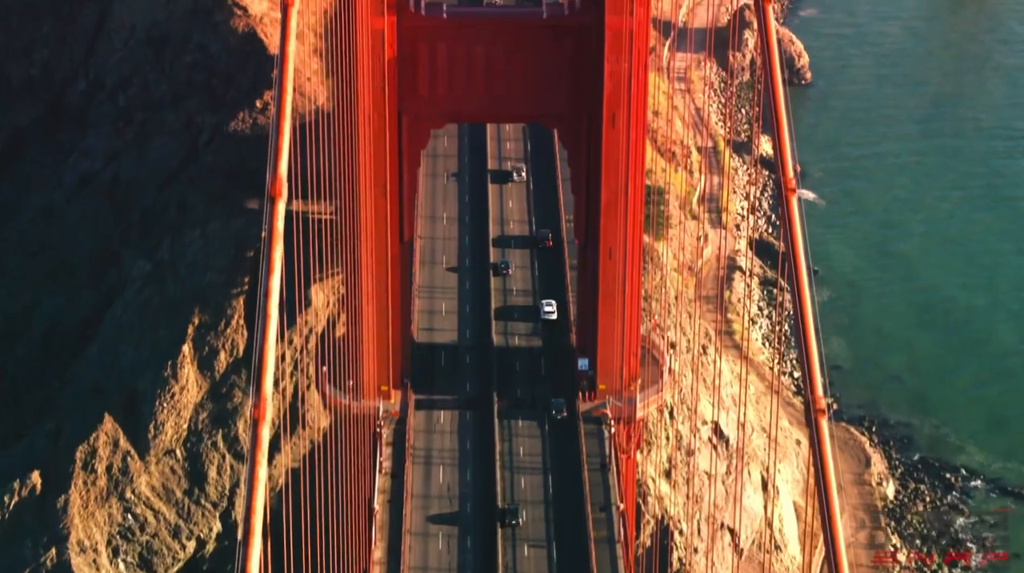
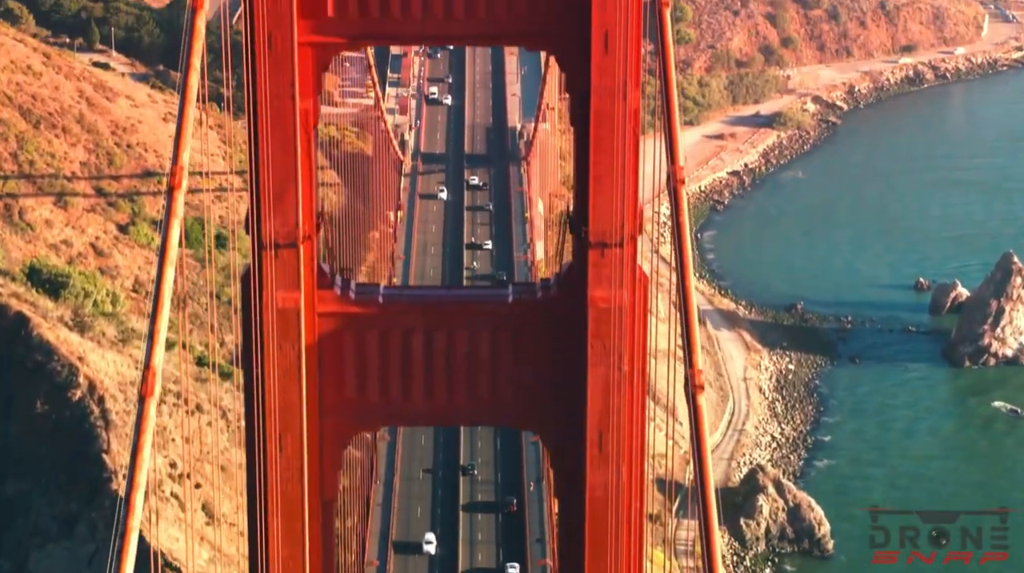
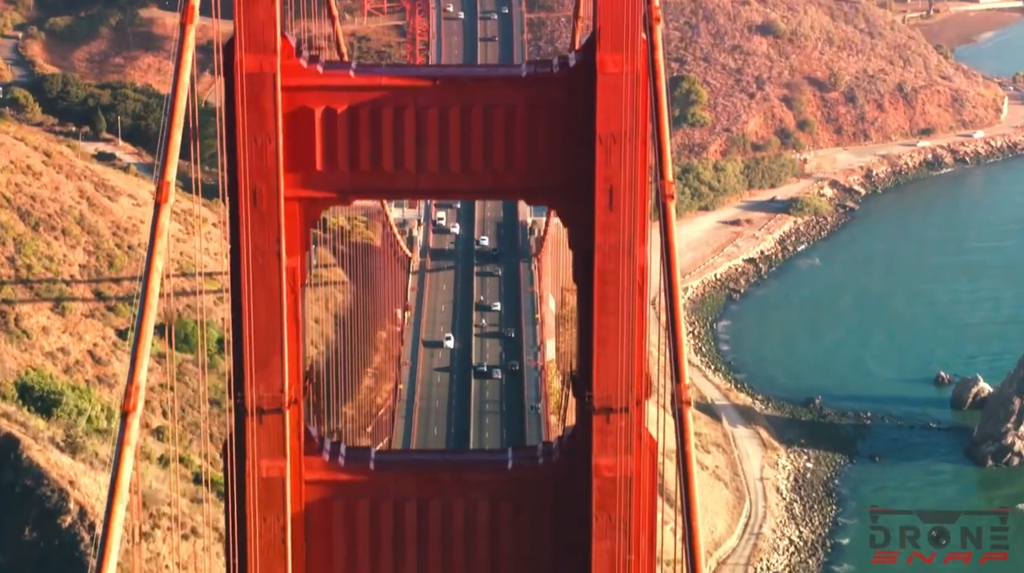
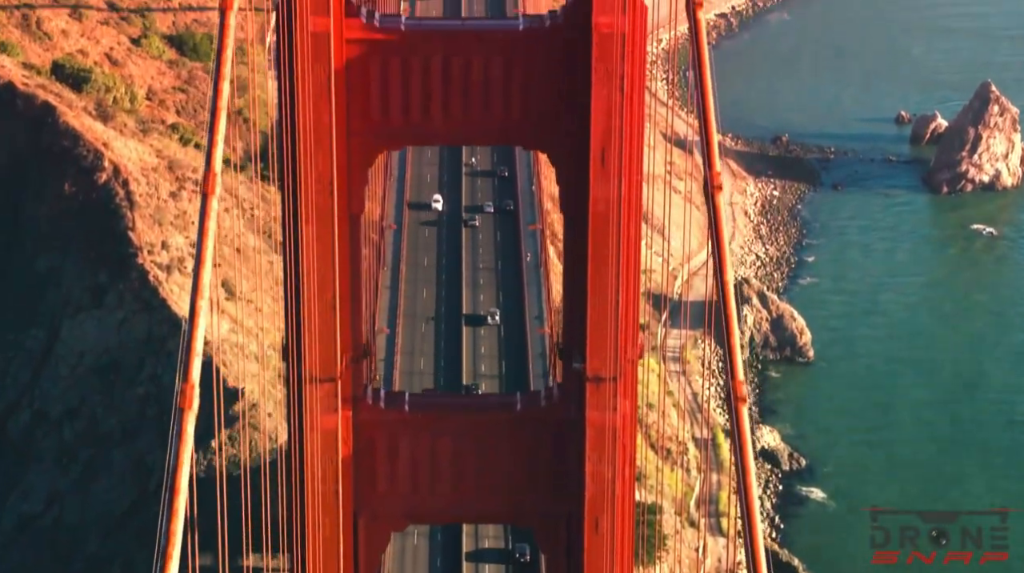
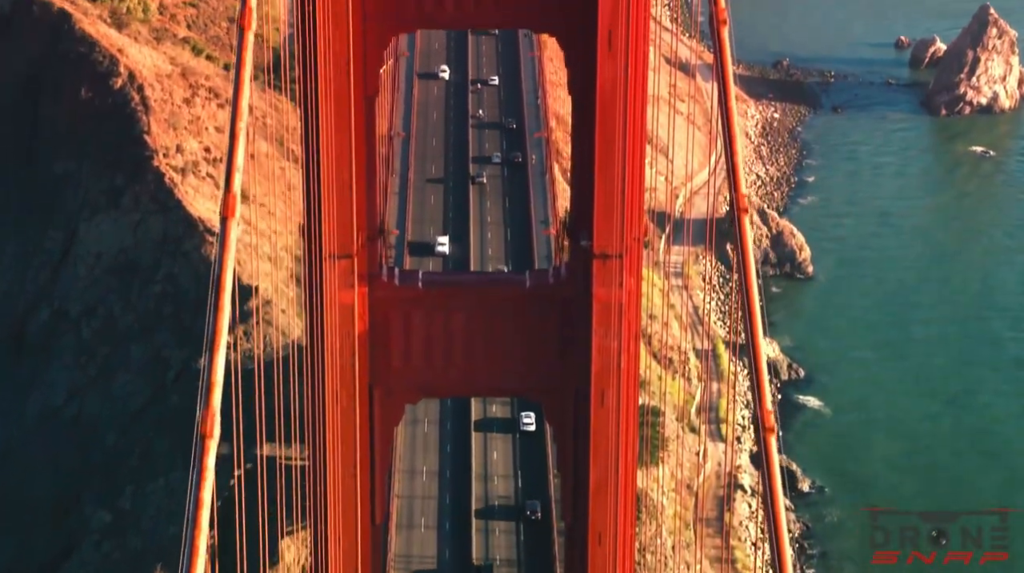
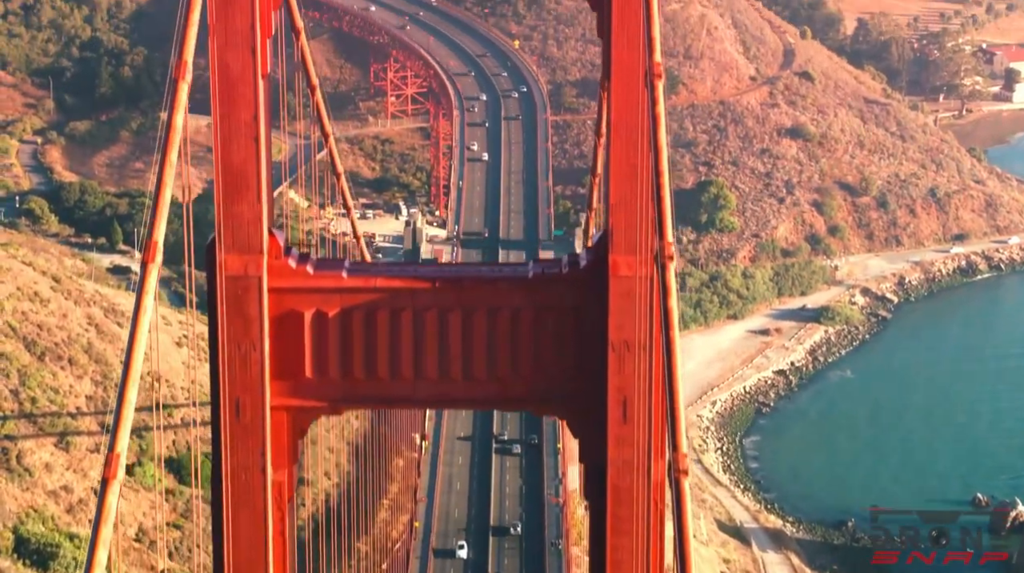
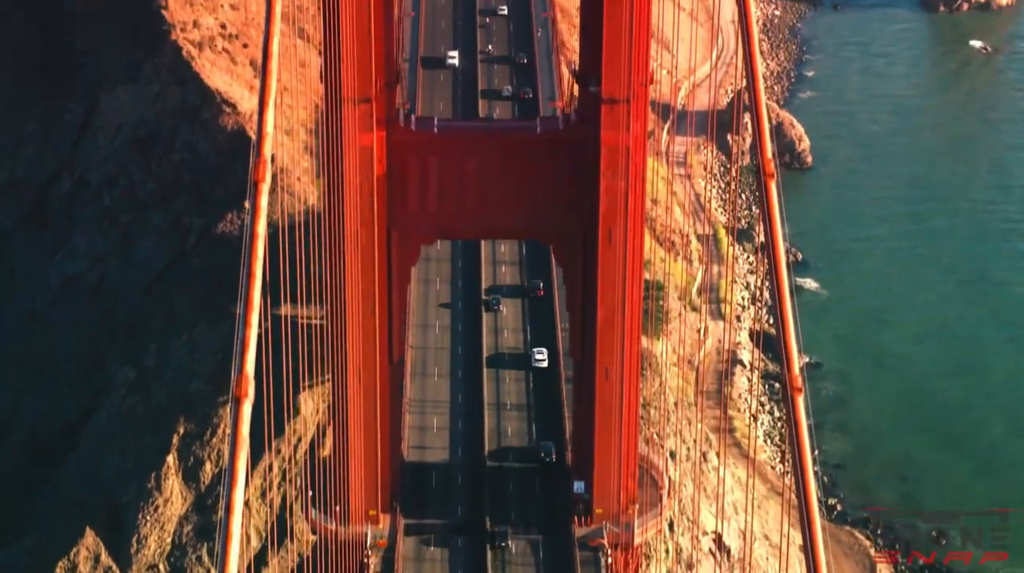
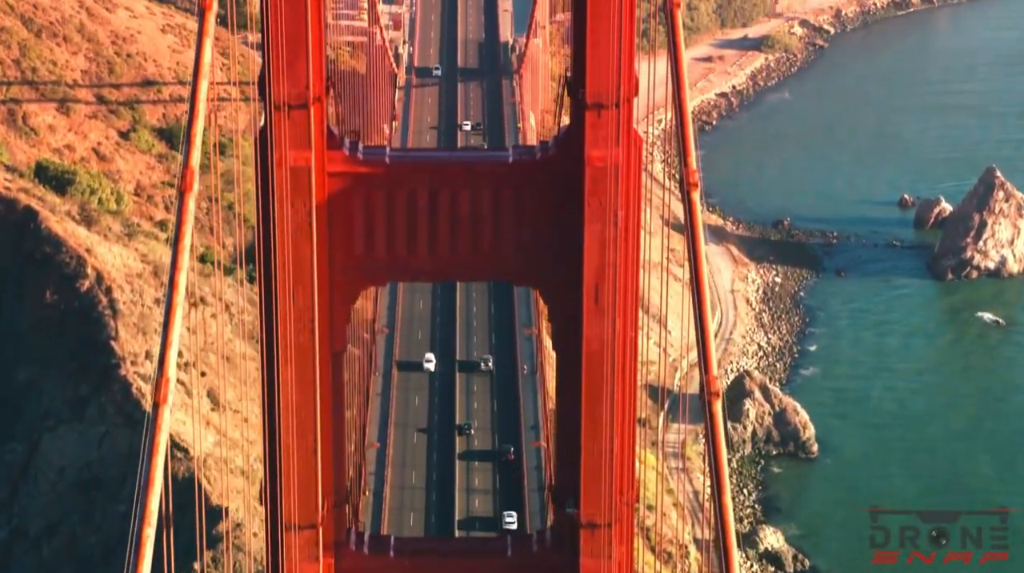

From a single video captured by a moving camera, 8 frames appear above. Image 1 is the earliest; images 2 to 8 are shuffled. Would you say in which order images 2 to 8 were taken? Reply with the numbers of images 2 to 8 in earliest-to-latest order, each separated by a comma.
7, 5, 4, 8, 2, 3, 6
